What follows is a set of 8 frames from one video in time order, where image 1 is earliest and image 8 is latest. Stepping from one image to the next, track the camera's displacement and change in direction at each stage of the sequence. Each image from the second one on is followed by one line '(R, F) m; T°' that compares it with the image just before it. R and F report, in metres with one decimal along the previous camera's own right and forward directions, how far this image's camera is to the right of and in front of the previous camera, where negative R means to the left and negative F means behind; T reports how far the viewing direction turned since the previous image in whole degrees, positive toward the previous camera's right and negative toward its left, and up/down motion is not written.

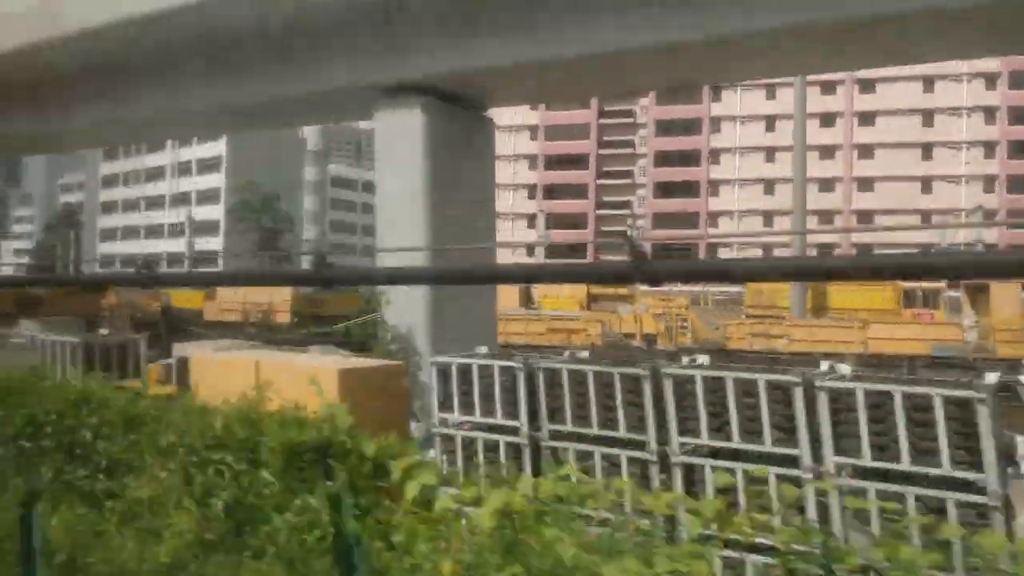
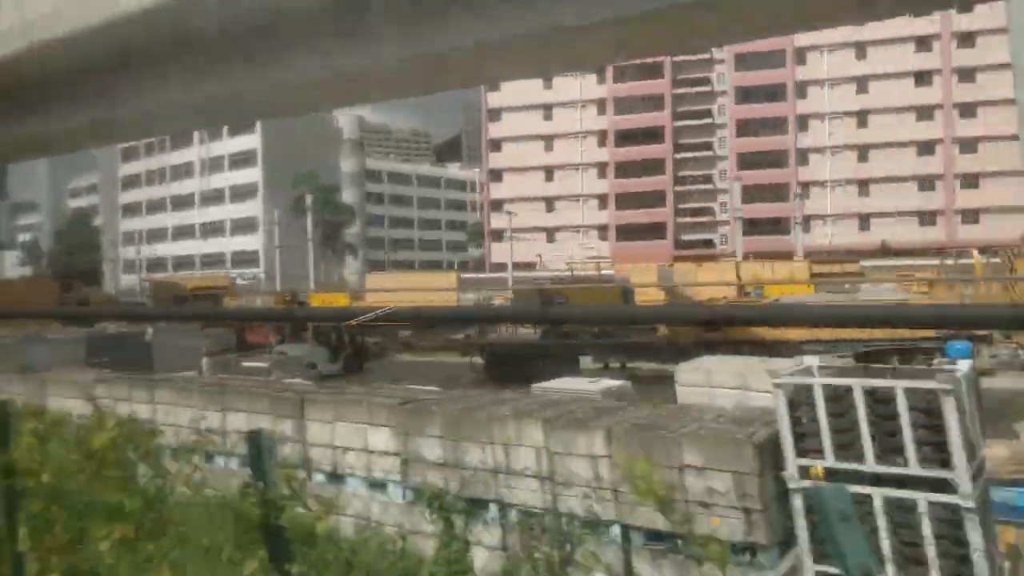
(-0.3, +0.2) m; +1°
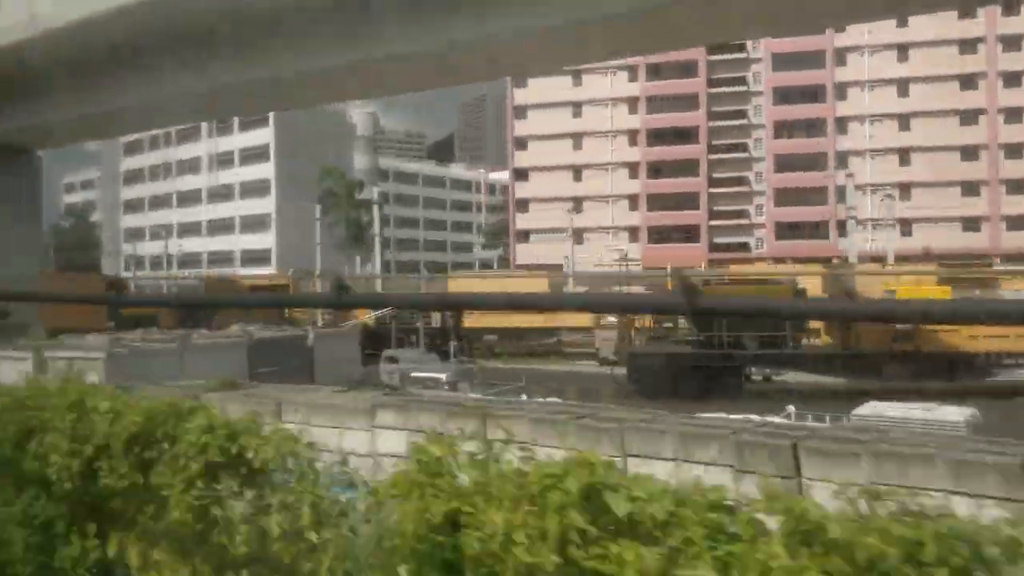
(-0.2, +0.1) m; +1°
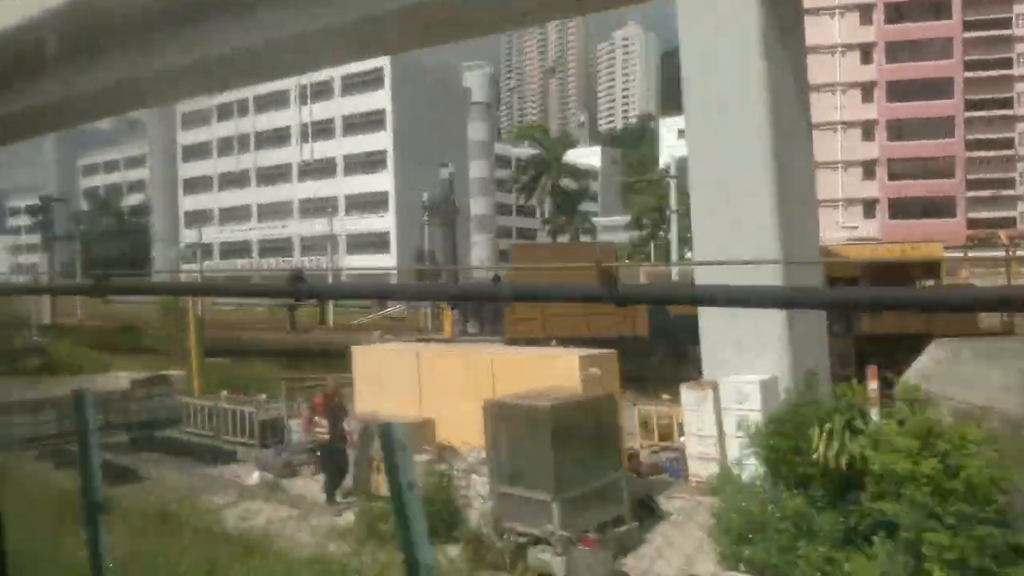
(-0.8, +0.6) m; +2°
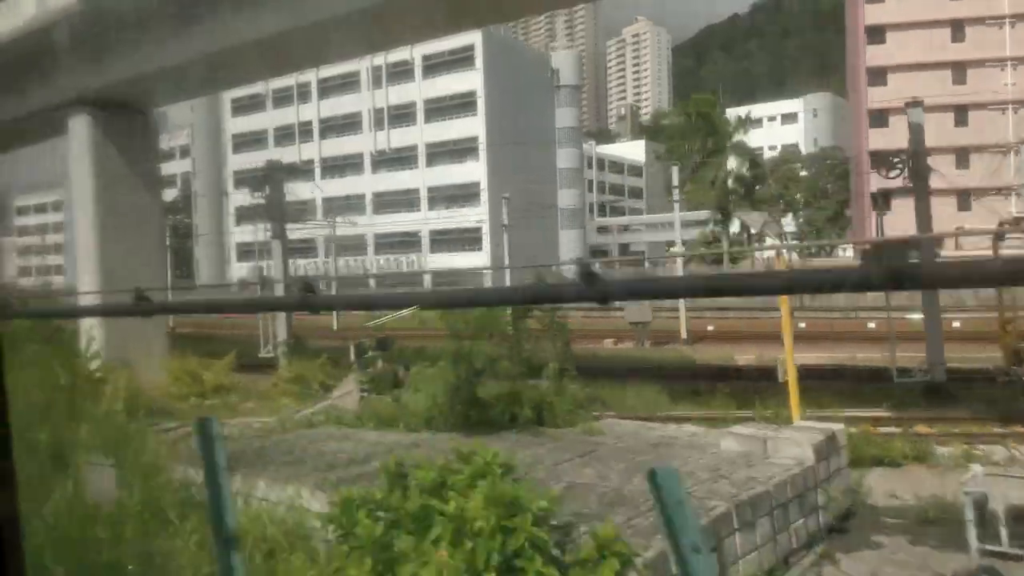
(-0.4, +0.3) m; +1°
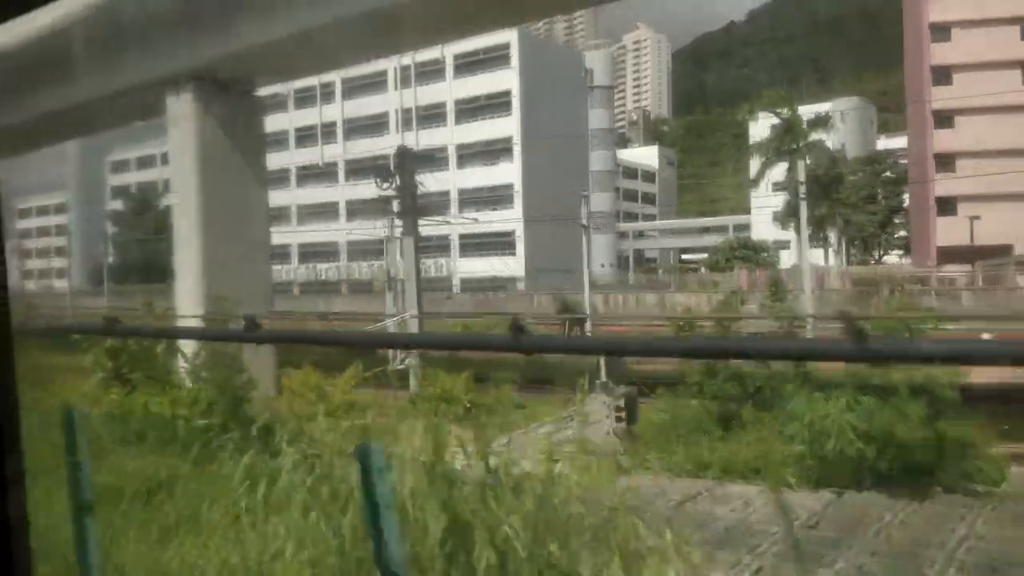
(-0.2, +0.1) m; +1°
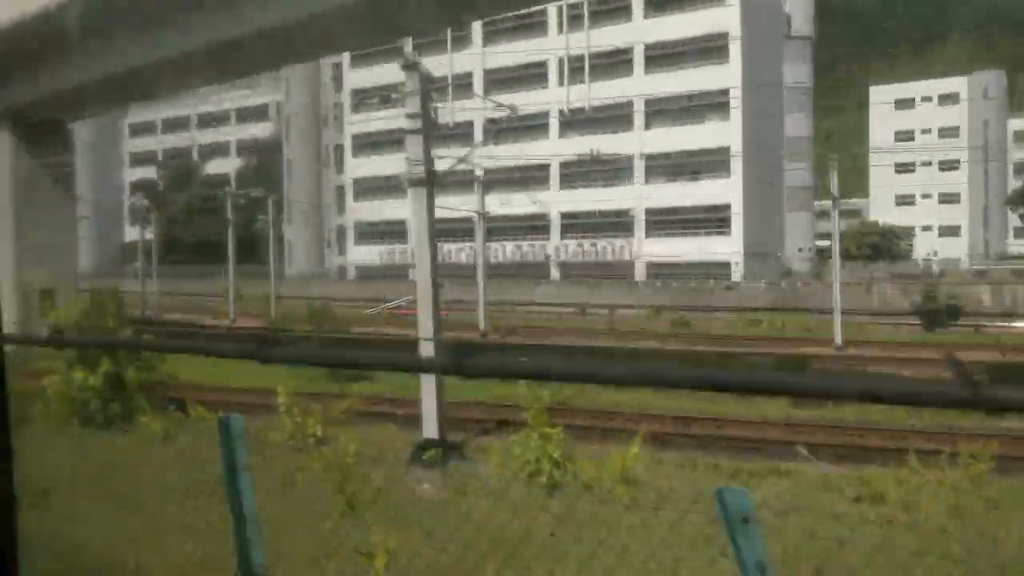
(-0.7, +0.6) m; +3°
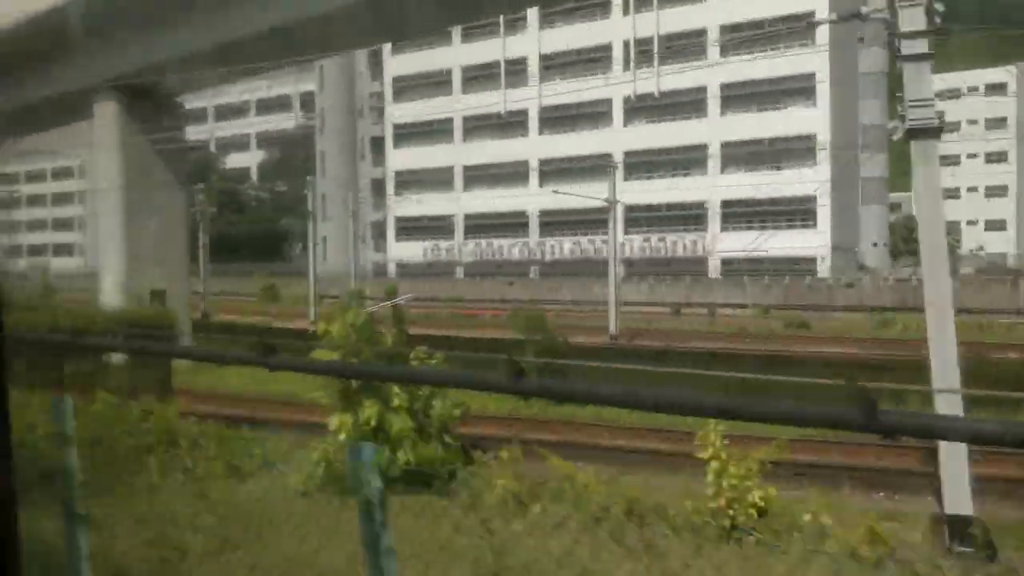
(-0.2, +0.2) m; +1°
